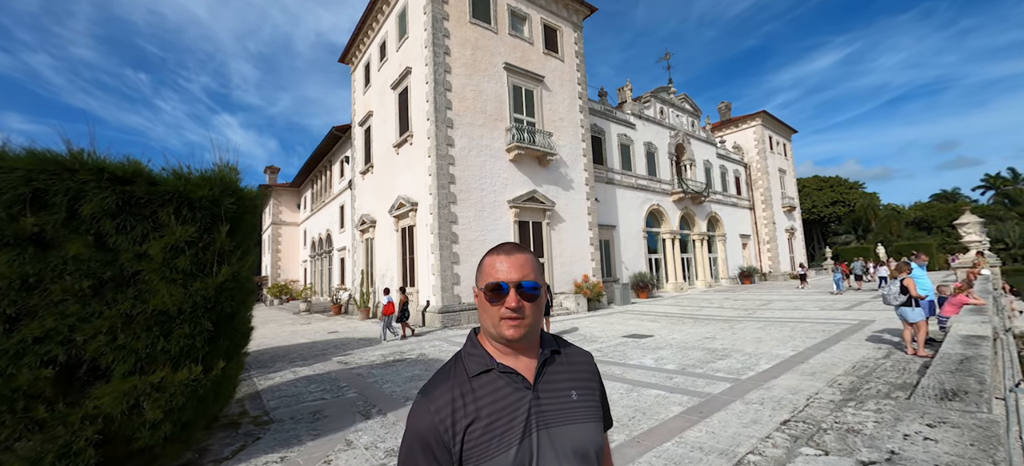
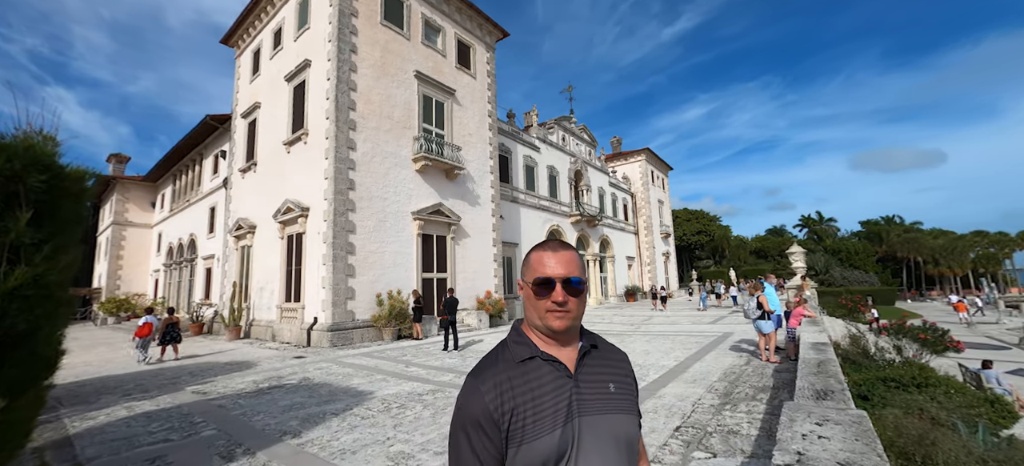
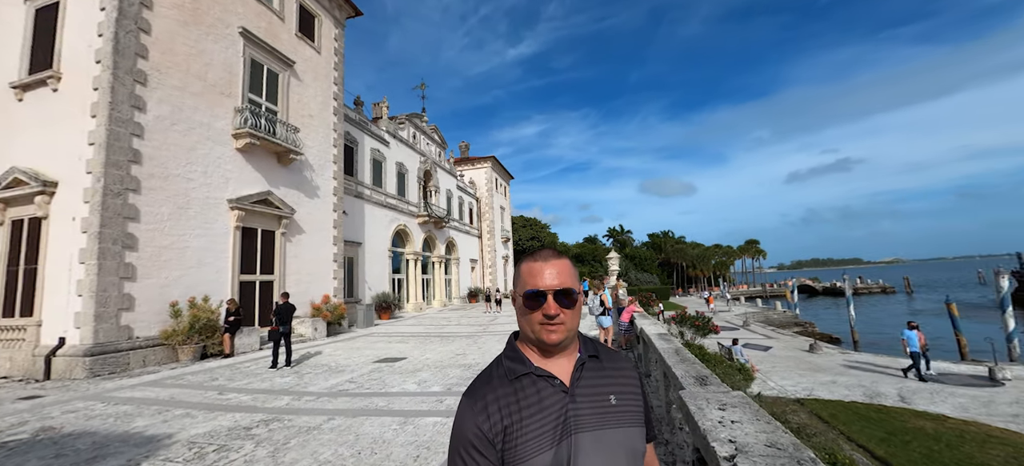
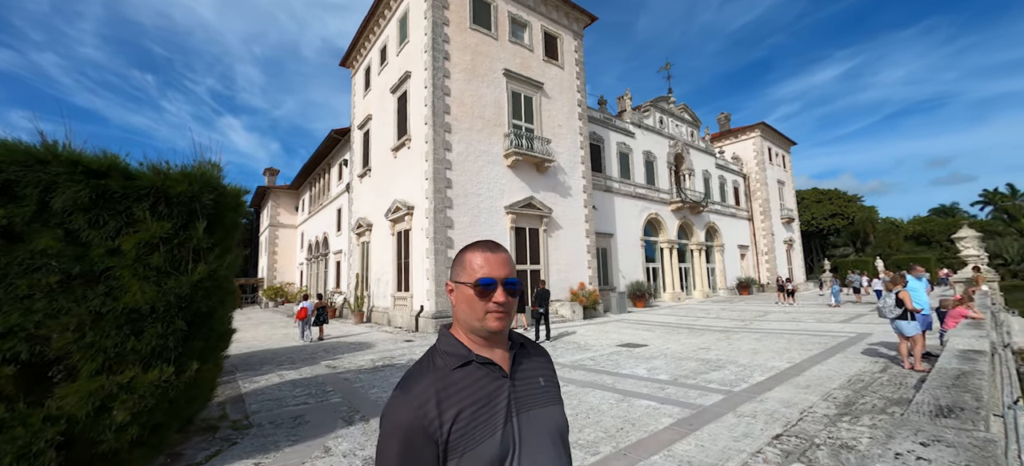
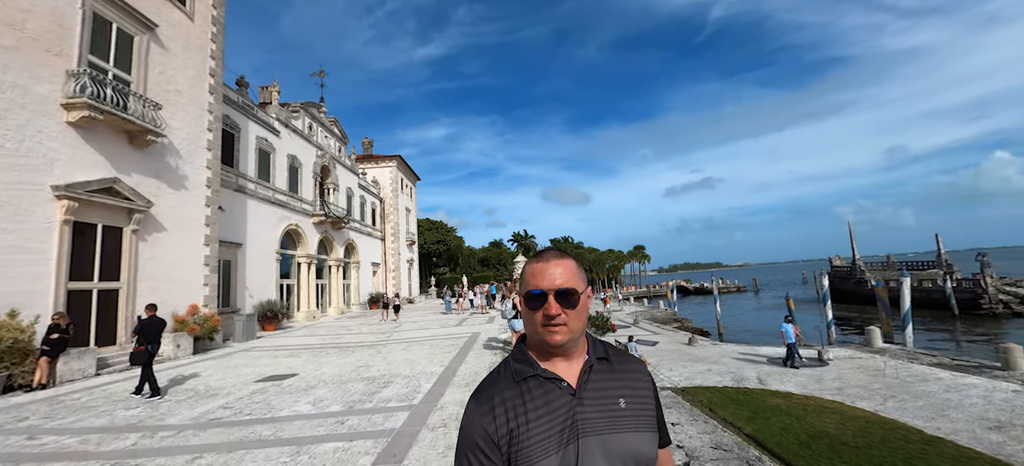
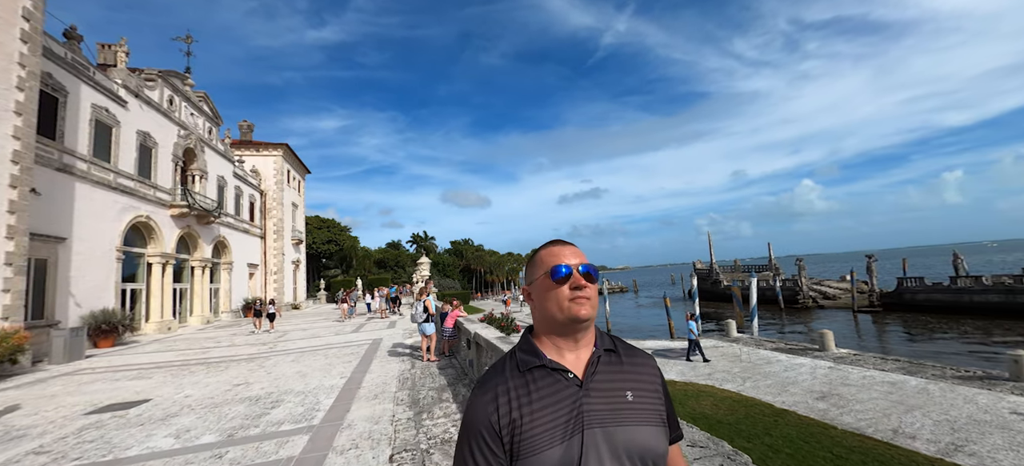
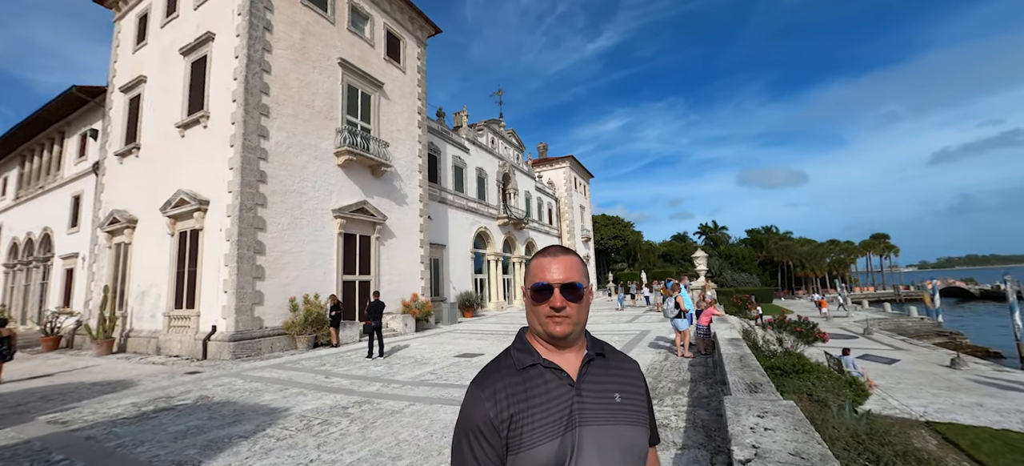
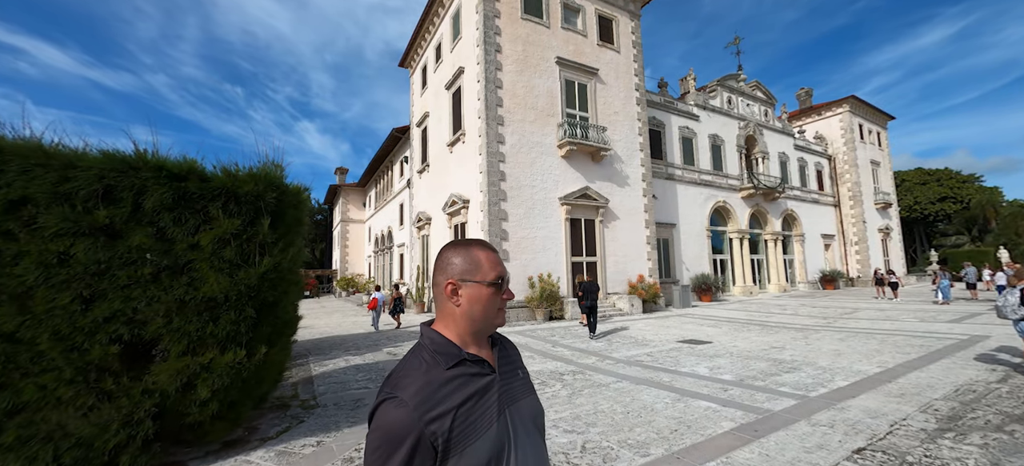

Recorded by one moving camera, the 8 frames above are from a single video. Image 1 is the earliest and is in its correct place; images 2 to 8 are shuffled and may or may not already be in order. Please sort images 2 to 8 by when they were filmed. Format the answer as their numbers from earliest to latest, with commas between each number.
8, 4, 2, 7, 3, 5, 6
